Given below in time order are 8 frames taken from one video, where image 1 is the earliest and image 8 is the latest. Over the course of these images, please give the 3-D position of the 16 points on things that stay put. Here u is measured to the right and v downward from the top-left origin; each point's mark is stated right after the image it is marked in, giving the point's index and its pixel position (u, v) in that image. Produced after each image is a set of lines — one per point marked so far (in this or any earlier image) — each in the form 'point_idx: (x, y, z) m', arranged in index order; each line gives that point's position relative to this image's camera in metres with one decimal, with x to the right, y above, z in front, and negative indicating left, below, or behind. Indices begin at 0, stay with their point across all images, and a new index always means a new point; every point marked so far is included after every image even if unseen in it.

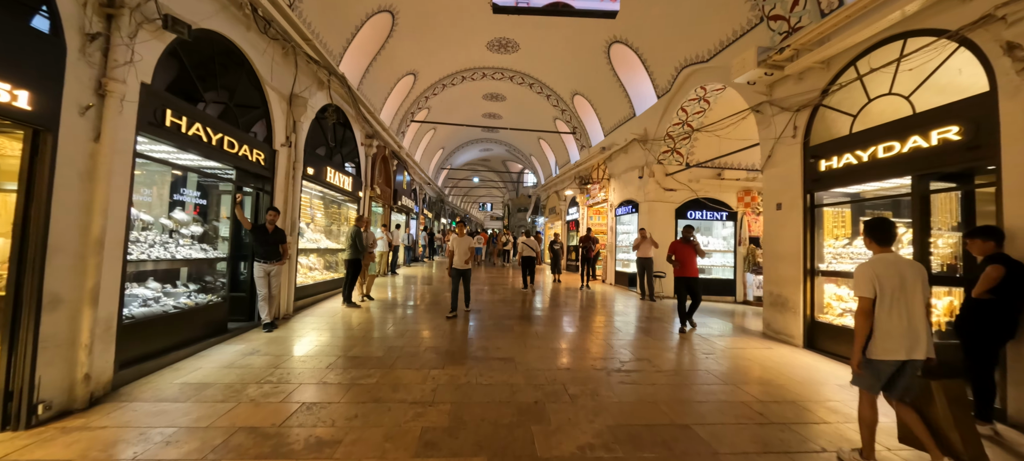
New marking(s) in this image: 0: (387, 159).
0: (-3.4, +2.0, +9.8) m
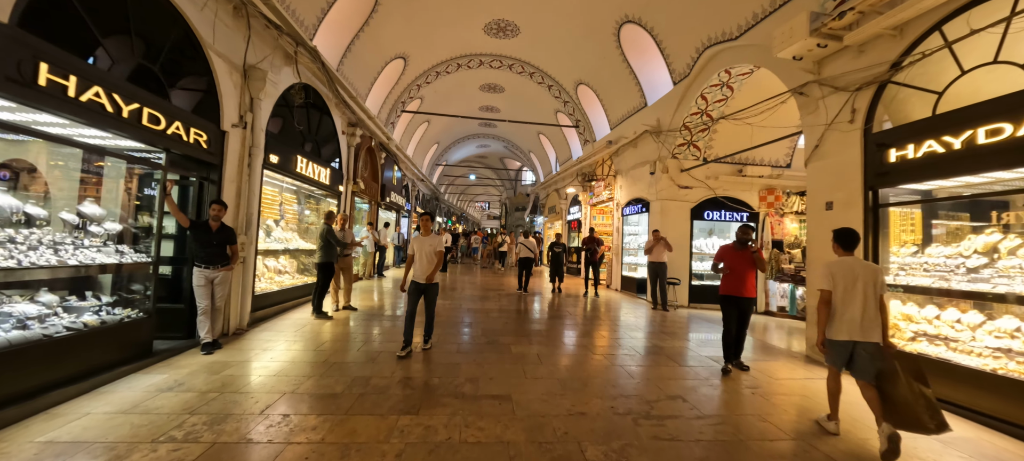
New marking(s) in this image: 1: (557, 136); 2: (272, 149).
0: (-3.5, +2.0, +9.0) m
1: (+1.8, +3.6, +13.7) m
2: (-3.3, +1.1, +4.9) m
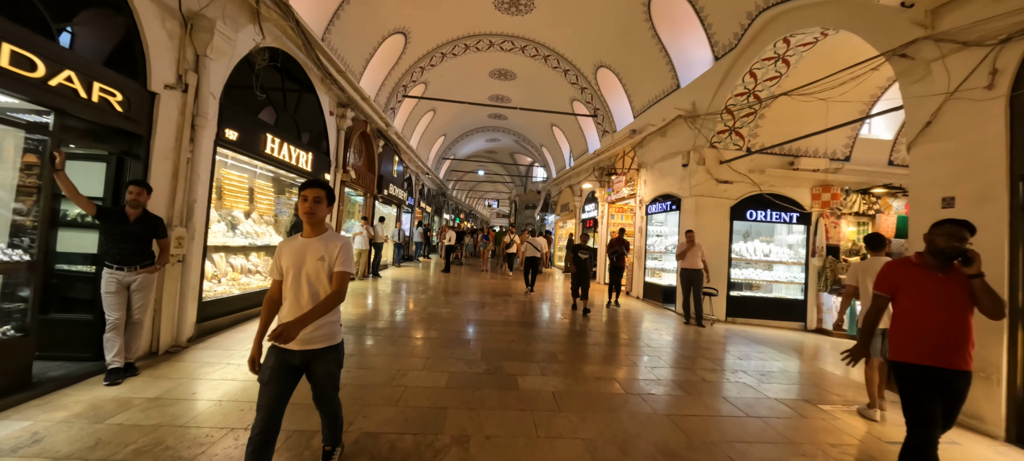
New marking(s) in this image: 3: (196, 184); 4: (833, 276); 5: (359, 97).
0: (-3.2, +2.1, +8.1) m
1: (+2.2, +3.7, +12.6) m
2: (-3.2, +1.2, +4.0) m
3: (-3.1, +0.4, +3.5) m
4: (+5.7, -0.8, +6.3) m
5: (-3.0, +2.6, +7.0) m
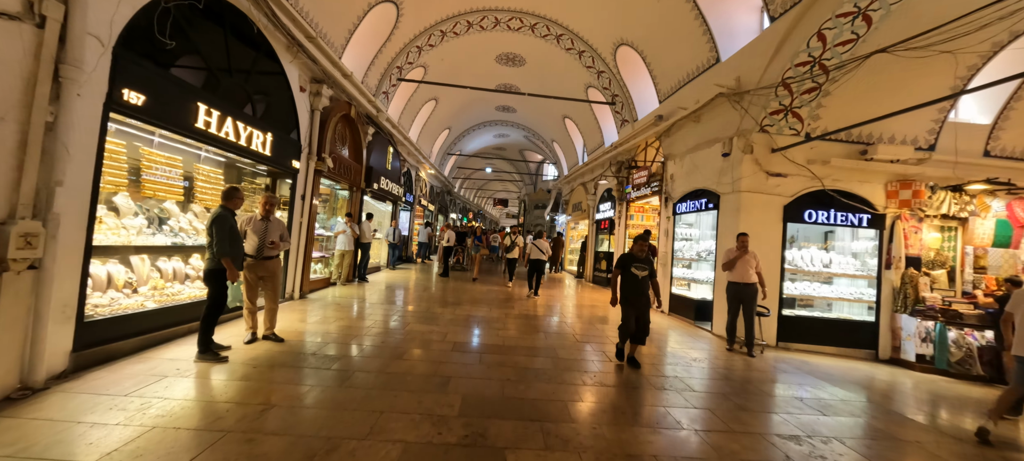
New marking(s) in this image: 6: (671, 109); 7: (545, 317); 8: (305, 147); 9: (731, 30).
0: (-3.1, +2.2, +7.1) m
1: (+2.4, +3.6, +11.5) m
2: (-3.2, +1.2, +3.0) m
3: (-3.2, +0.5, +2.5) m
4: (+5.7, -0.9, +5.0) m
5: (-2.9, +2.6, +6.0) m
6: (+3.2, +2.4, +7.0) m
7: (+0.6, -1.5, +6.3) m
8: (-3.2, +1.3, +5.5) m
9: (+3.5, +3.2, +5.6) m
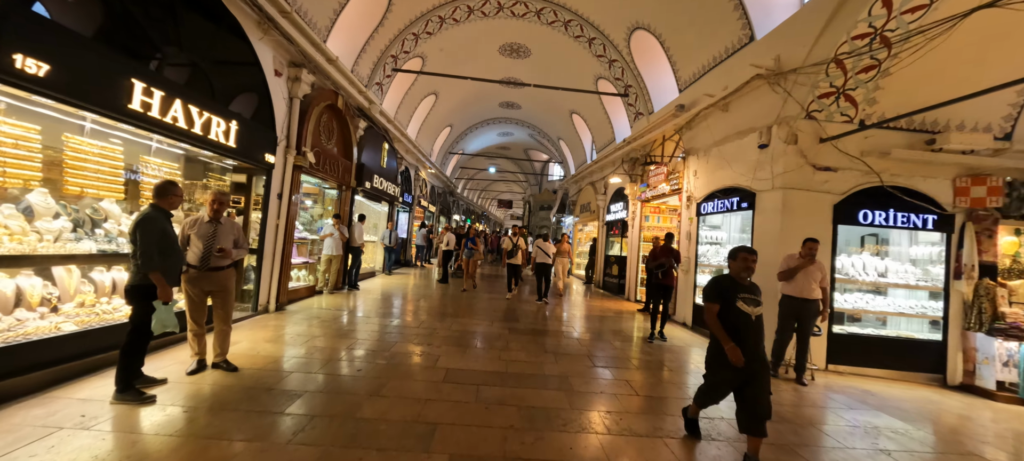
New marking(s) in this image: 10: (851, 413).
0: (-3.0, +2.1, +6.5) m
1: (+2.5, +3.5, +10.8) m
2: (-3.2, +1.2, +2.4) m
3: (-3.1, +0.5, +1.9) m
4: (+5.7, -0.9, +4.2) m
5: (-2.9, +2.6, +5.3) m
6: (+3.2, +2.4, +6.3) m
7: (+0.7, -1.6, +5.6) m
8: (-3.2, +1.3, +4.9) m
9: (+3.6, +3.2, +4.9) m
10: (+3.3, -1.8, +3.2) m
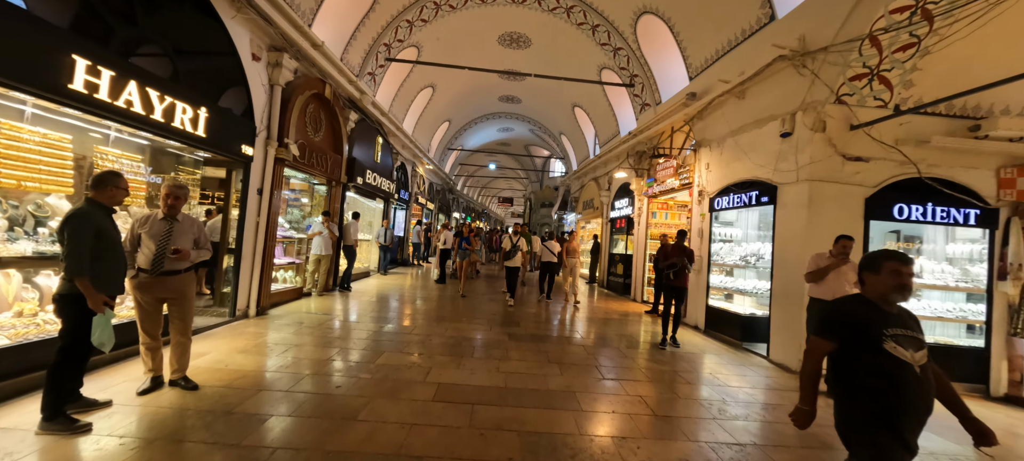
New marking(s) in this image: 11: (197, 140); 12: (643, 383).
0: (-3.0, +2.2, +6.1) m
1: (+2.6, +3.6, +10.3) m
2: (-3.2, +1.2, +2.0) m
3: (-3.2, +0.5, +1.5) m
4: (+5.7, -0.9, +3.8) m
5: (-2.9, +2.6, +4.9) m
6: (+3.2, +2.4, +5.9) m
7: (+0.7, -1.5, +5.2) m
8: (-3.2, +1.3, +4.5) m
9: (+3.5, +3.2, +4.5) m
10: (+3.3, -1.8, +2.8) m
11: (-3.2, +0.9, +3.7) m
12: (+1.3, -1.6, +3.6) m
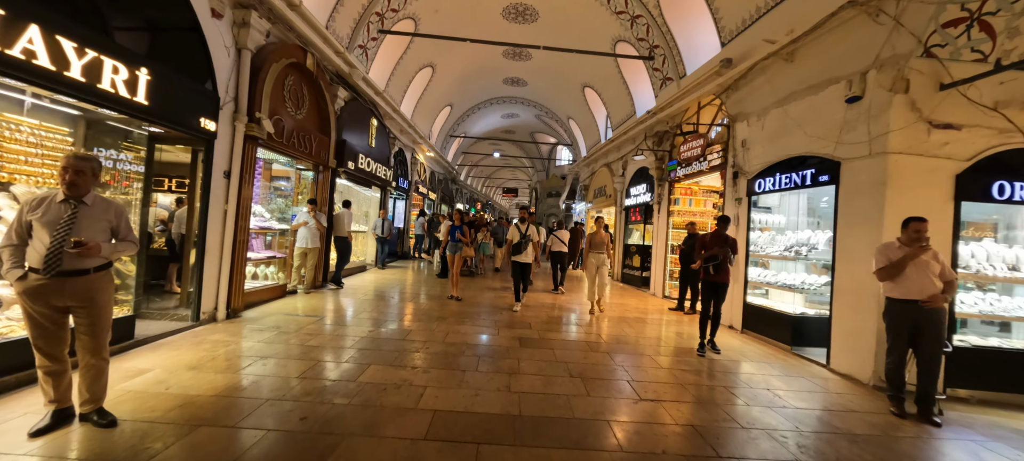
0: (-2.9, +2.3, +5.4) m
1: (+2.7, +3.9, +9.6) m
2: (-3.1, +1.3, +1.3) m
3: (-3.1, +0.5, +0.8) m
4: (+5.8, -0.7, +3.1) m
5: (-2.8, +2.7, +4.2) m
6: (+3.3, +2.6, +5.1) m
7: (+0.8, -1.4, +4.6) m
8: (-3.1, +1.4, +3.8) m
9: (+3.6, +3.4, +3.7) m
10: (+3.4, -1.6, +2.2) m
11: (-3.1, +1.0, +3.0) m
12: (+1.4, -1.4, +2.9) m
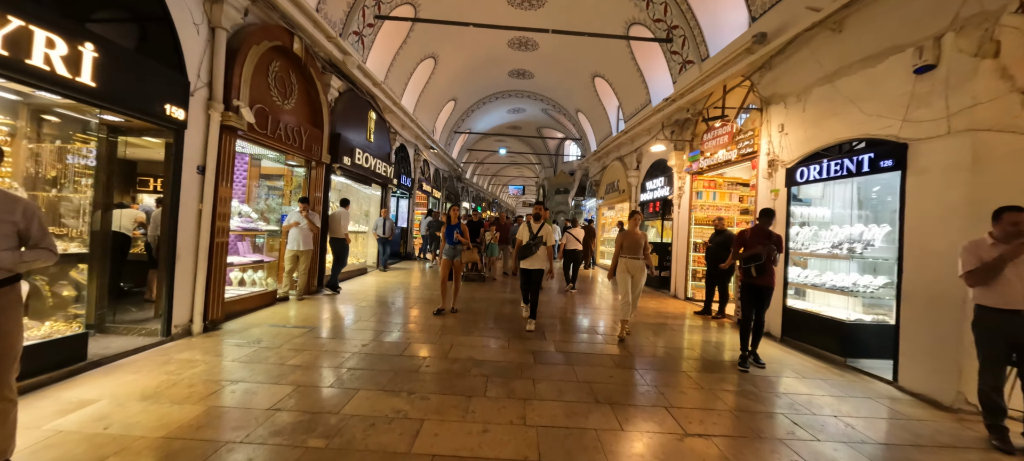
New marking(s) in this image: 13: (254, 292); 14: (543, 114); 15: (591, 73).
0: (-2.8, +2.3, +4.9) m
1: (+2.9, +4.0, +9.0) m
2: (-3.0, +1.2, +0.9) m
3: (-3.0, +0.5, +0.4) m
4: (+5.9, -0.6, +2.5) m
5: (-2.7, +2.7, +3.8) m
6: (+3.4, +2.7, +4.6) m
7: (+1.0, -1.3, +4.1) m
8: (-3.0, +1.4, +3.4) m
9: (+3.7, +3.4, +3.1) m
10: (+3.5, -1.6, +1.6) m
11: (-3.0, +1.0, +2.6) m
12: (+1.5, -1.4, +2.4) m
13: (-3.2, -0.8, +4.4) m
14: (+1.4, +5.4, +16.3) m
15: (+2.3, +4.6, +10.4) m
